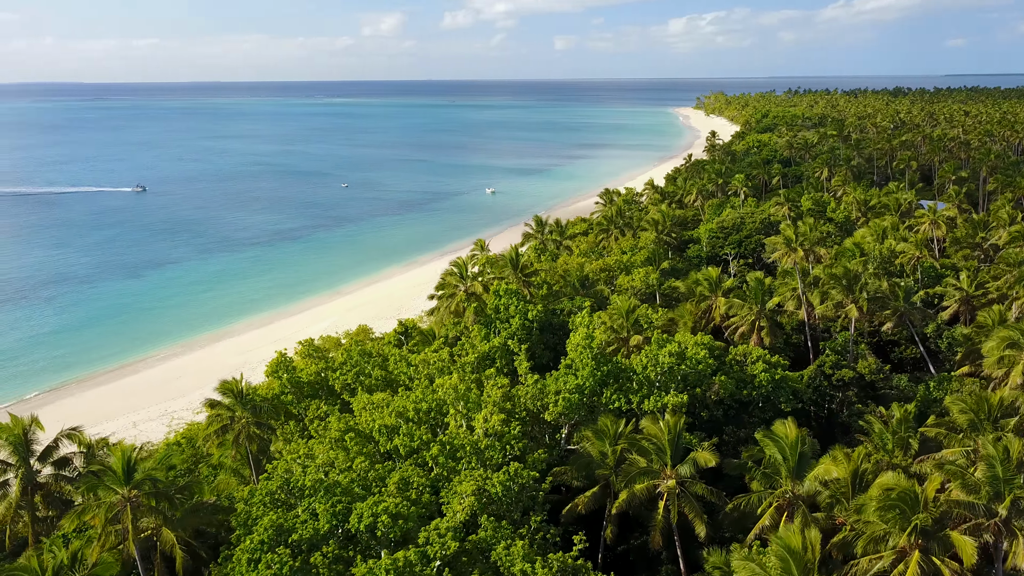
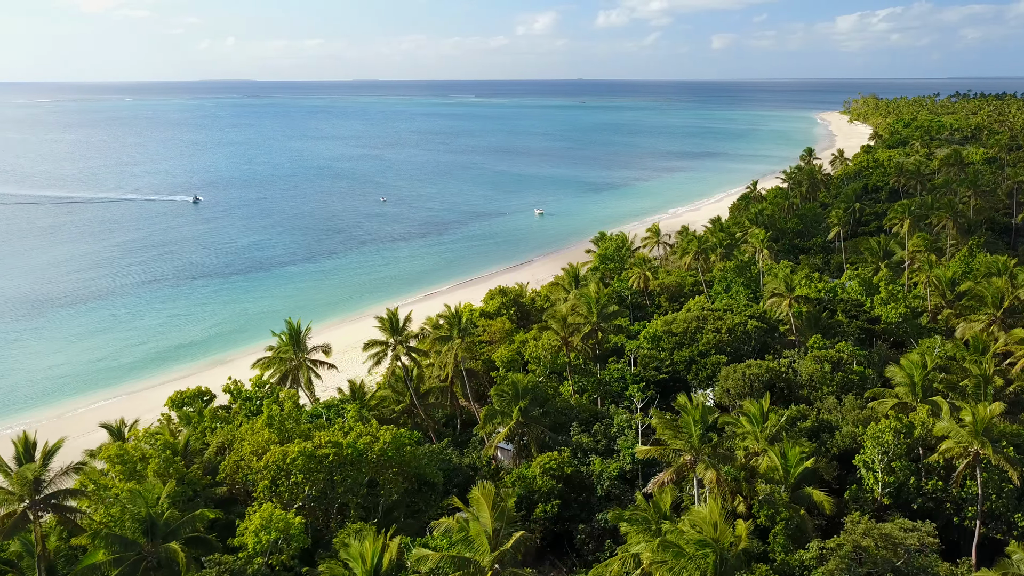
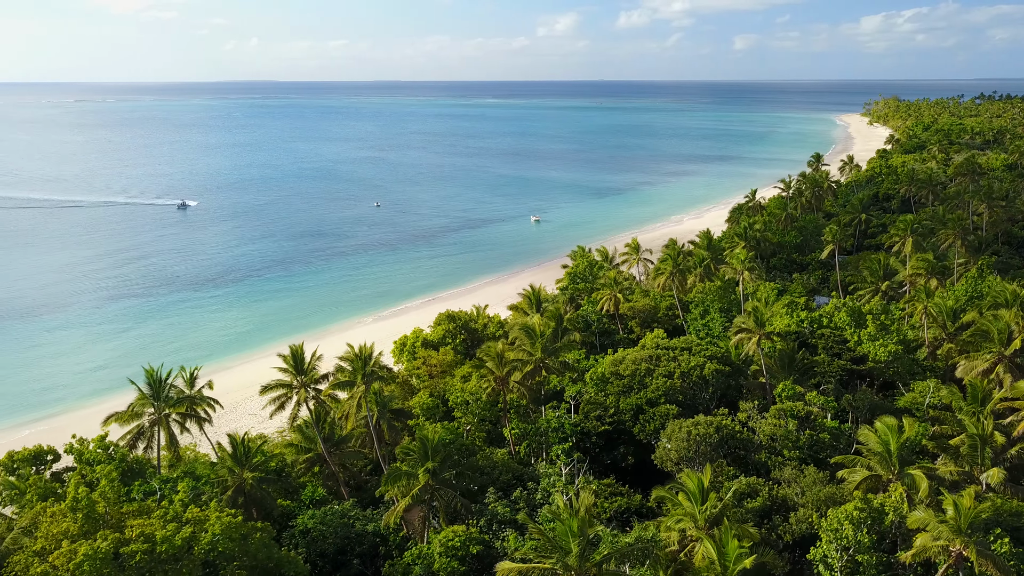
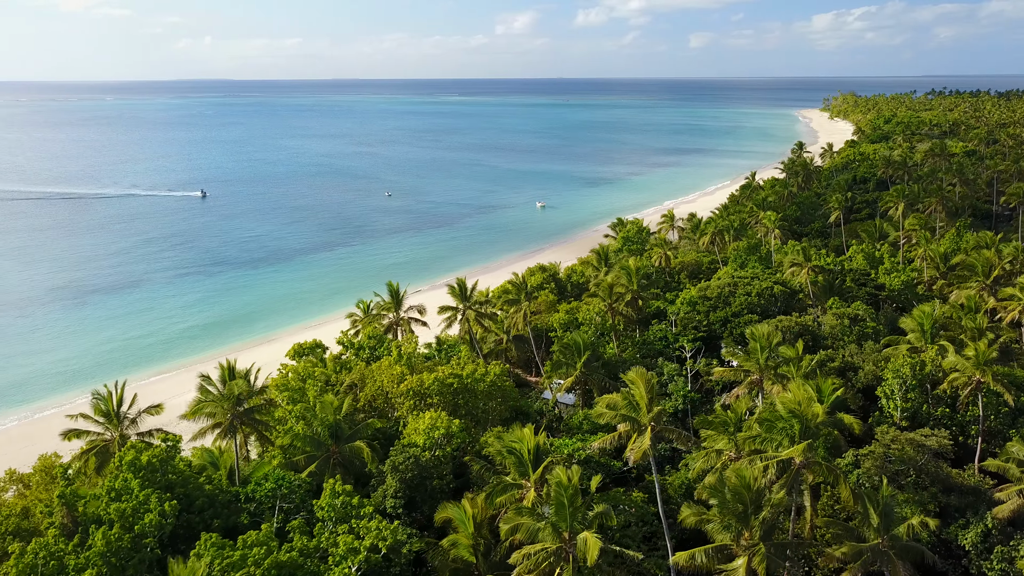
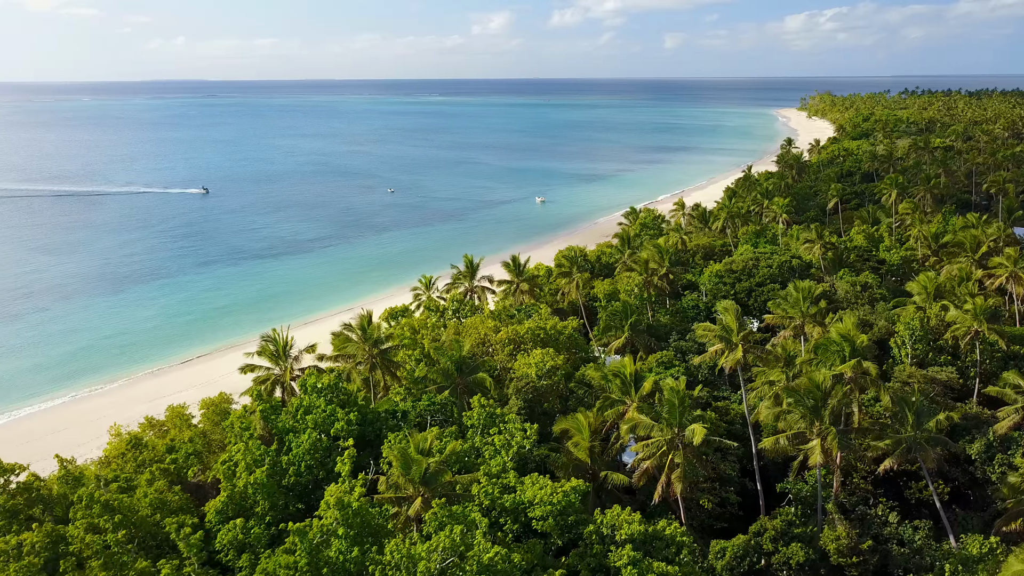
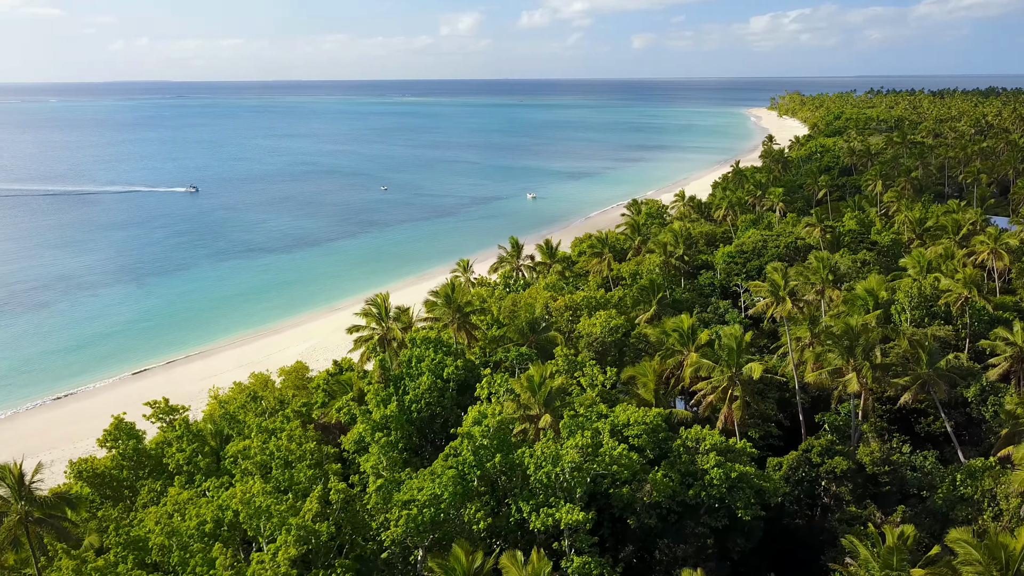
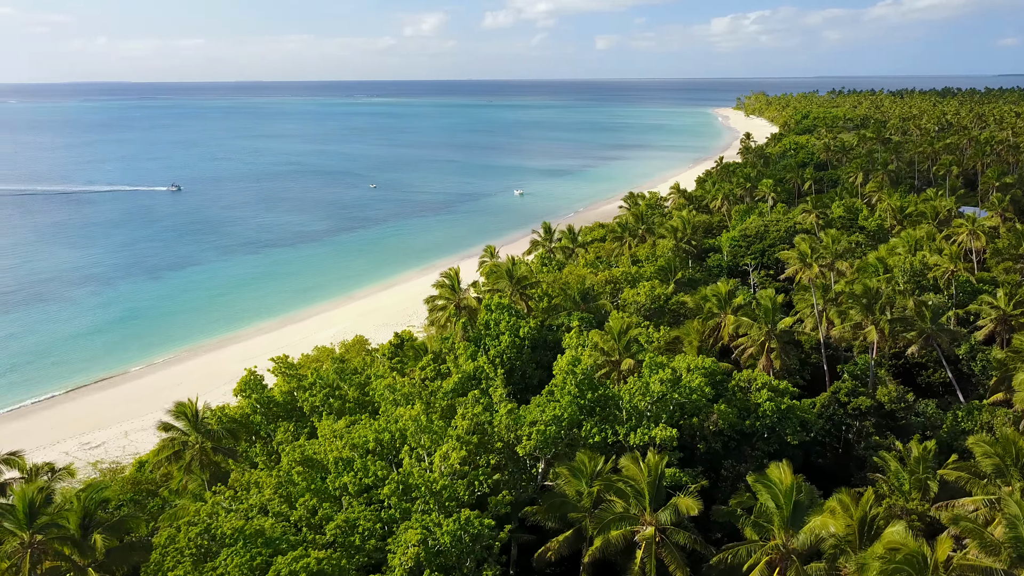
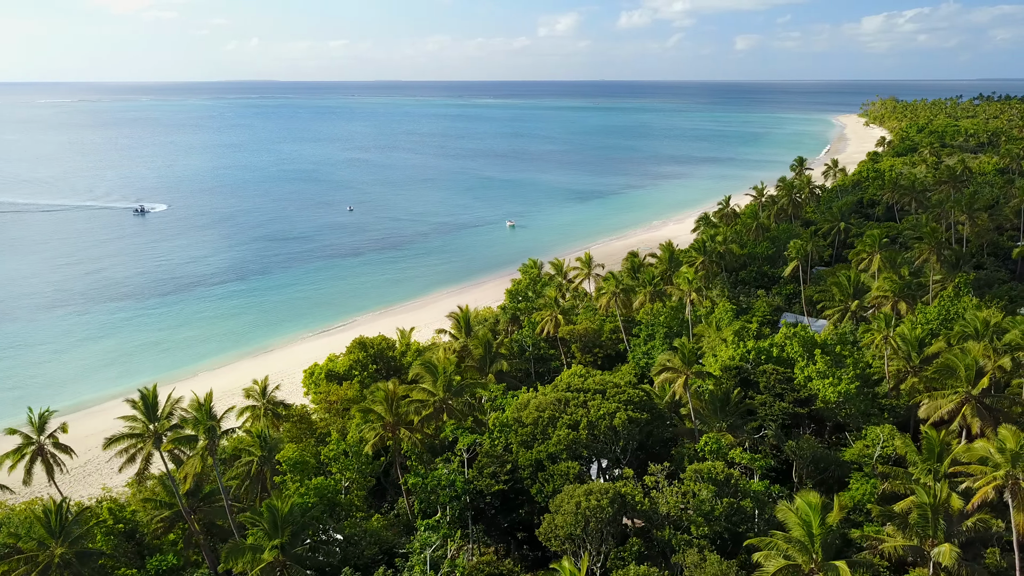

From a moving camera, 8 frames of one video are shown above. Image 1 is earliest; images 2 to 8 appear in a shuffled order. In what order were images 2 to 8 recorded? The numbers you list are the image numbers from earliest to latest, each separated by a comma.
7, 6, 5, 4, 2, 3, 8
